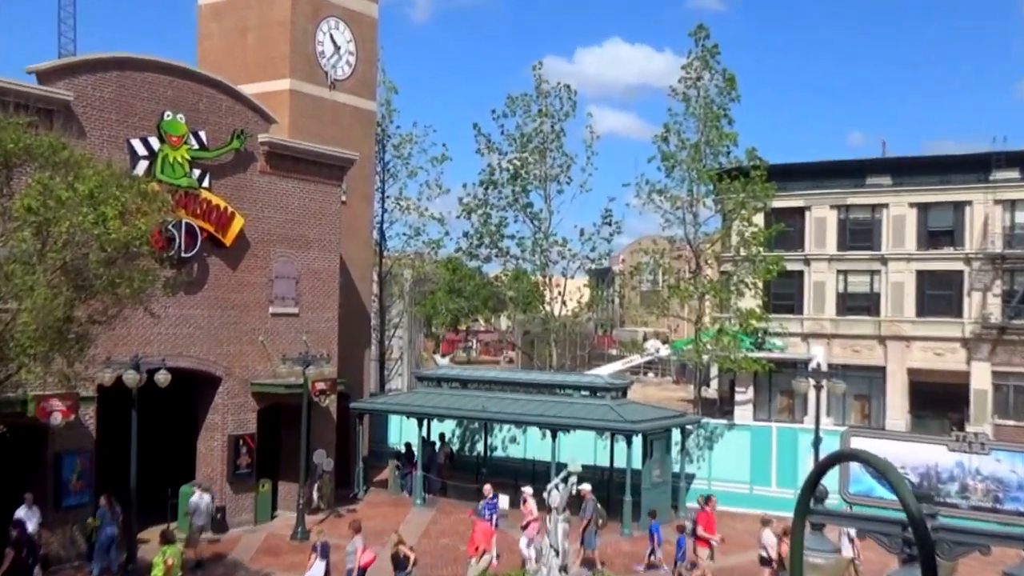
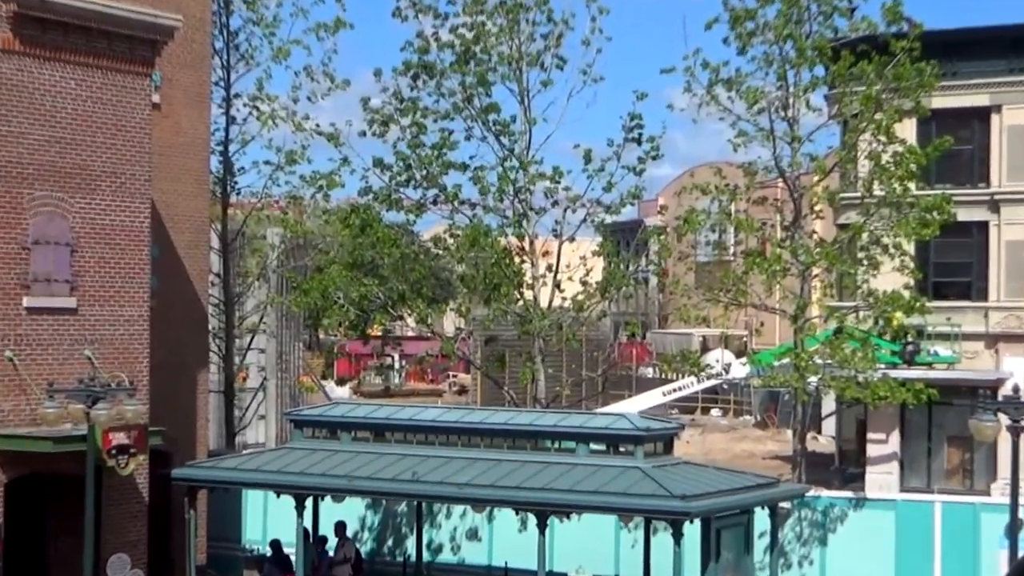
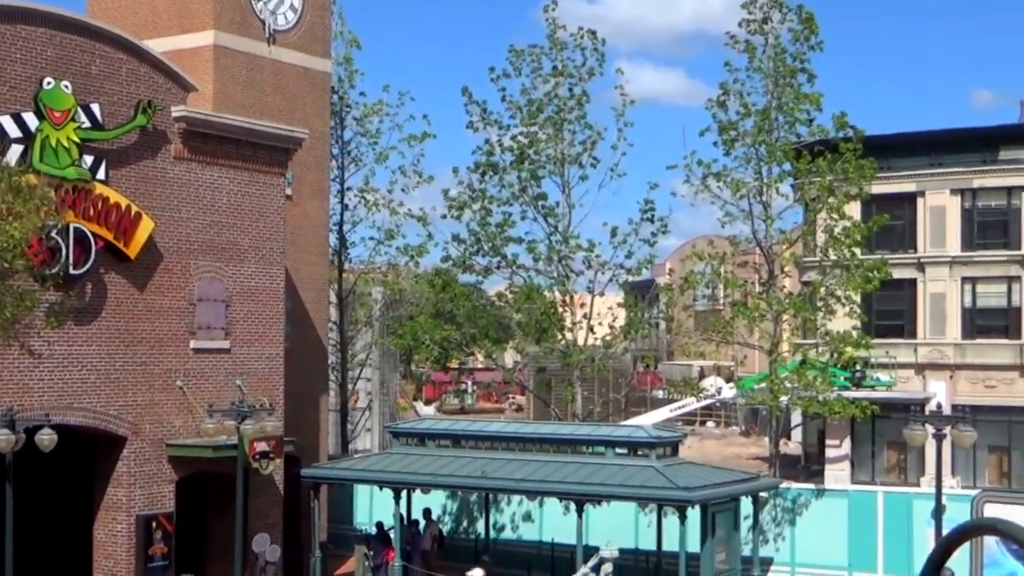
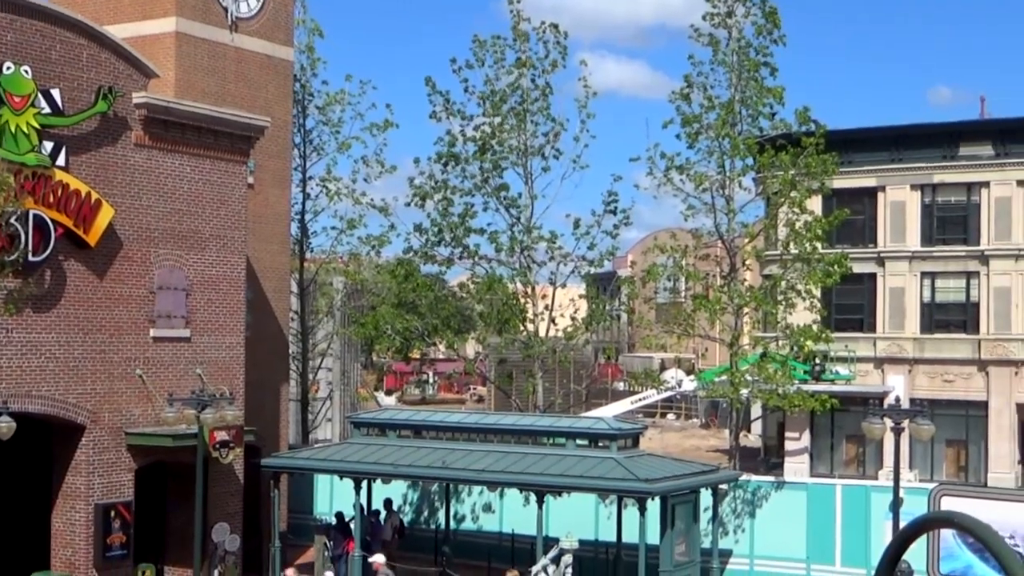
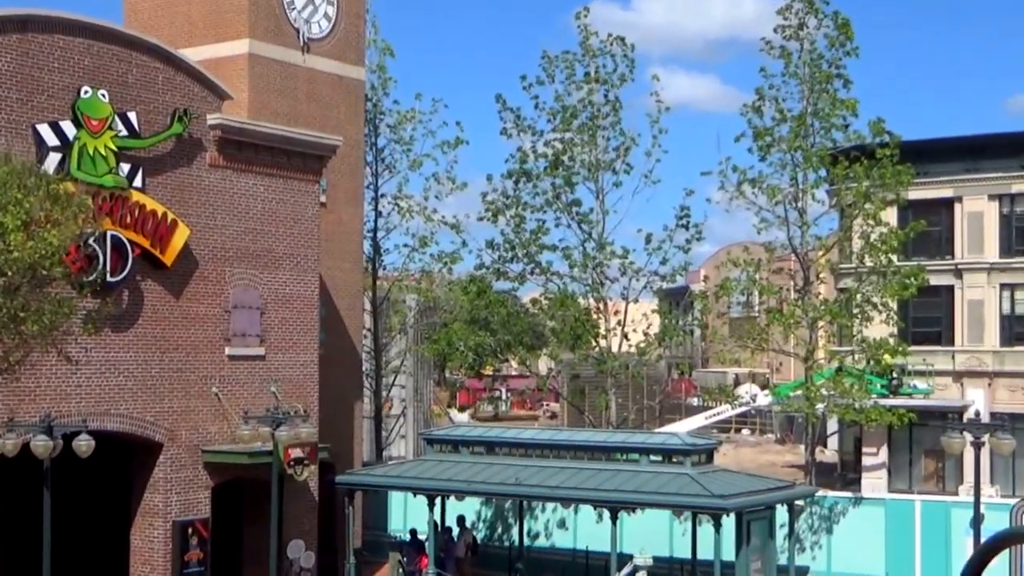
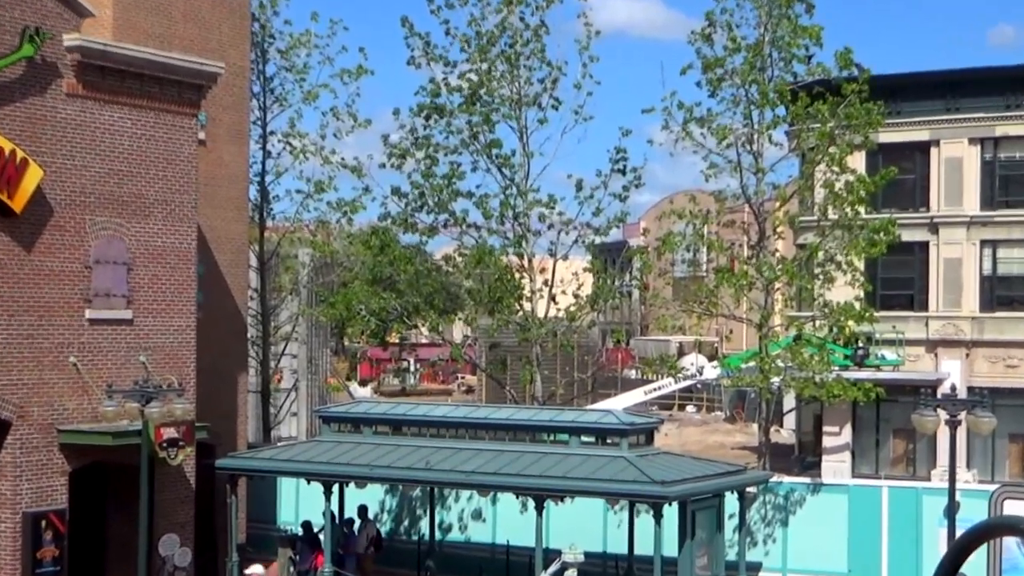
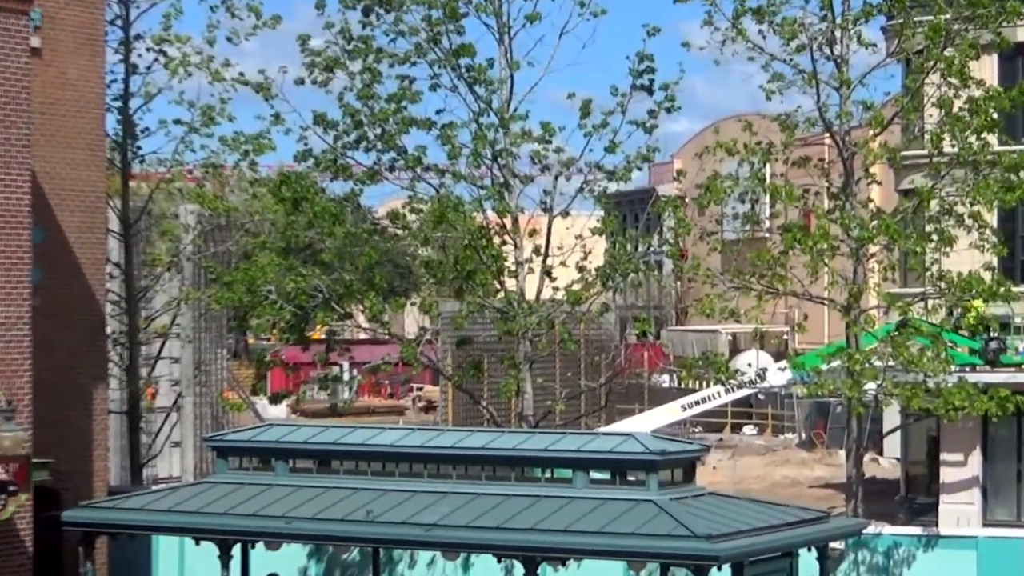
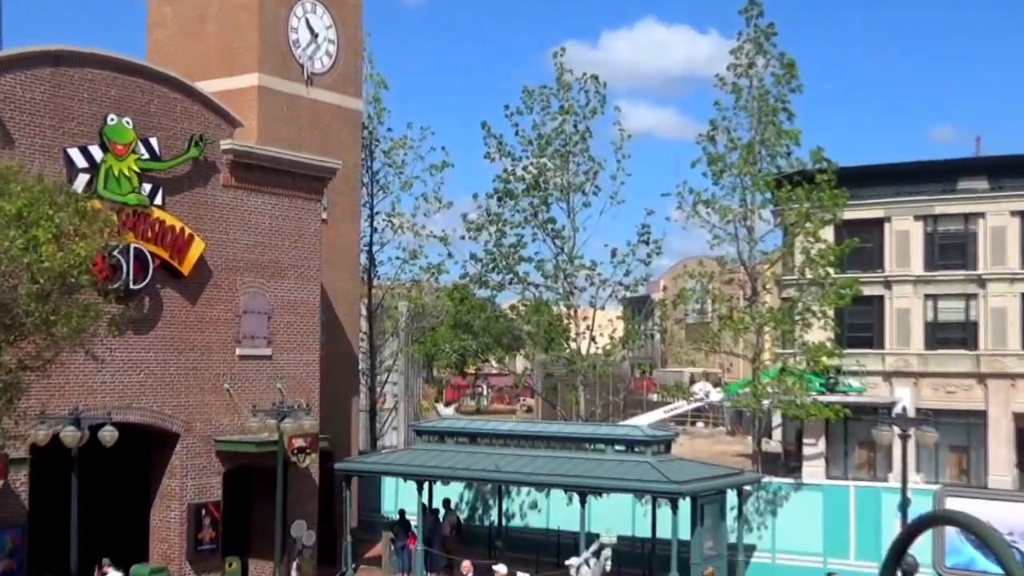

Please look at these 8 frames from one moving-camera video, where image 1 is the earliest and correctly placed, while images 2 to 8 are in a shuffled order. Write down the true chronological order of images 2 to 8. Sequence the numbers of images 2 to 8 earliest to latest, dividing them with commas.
8, 5, 3, 4, 6, 2, 7
